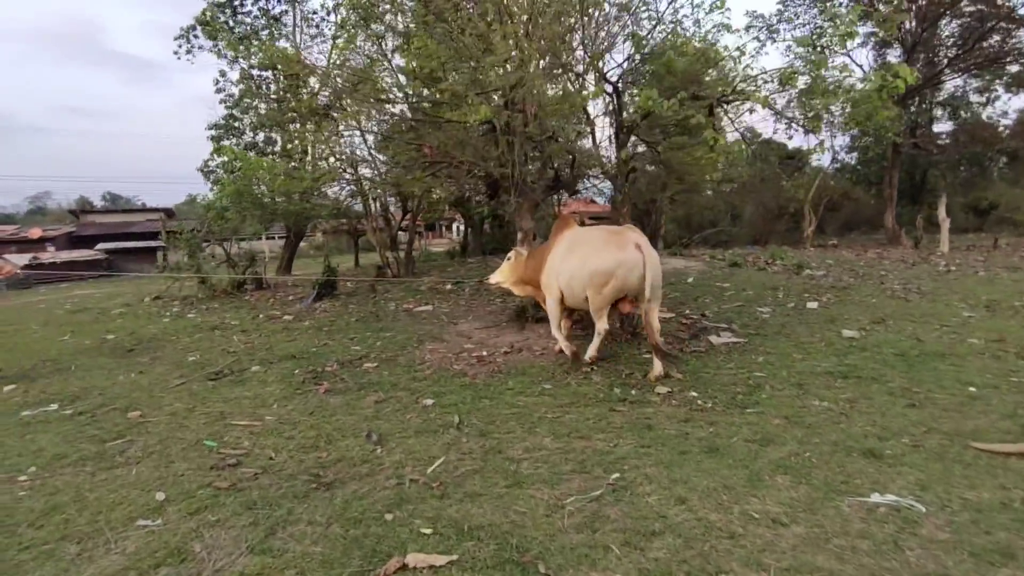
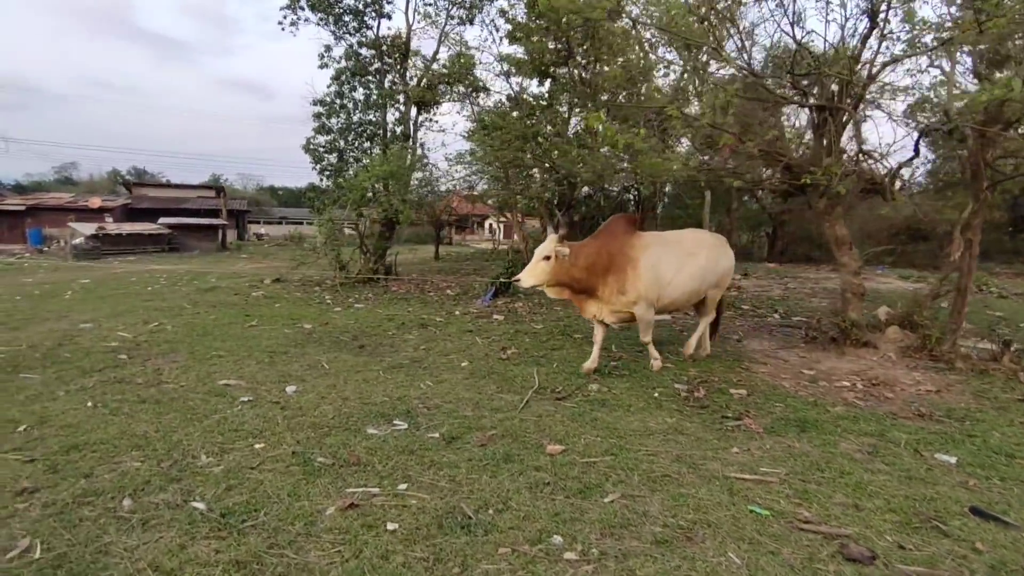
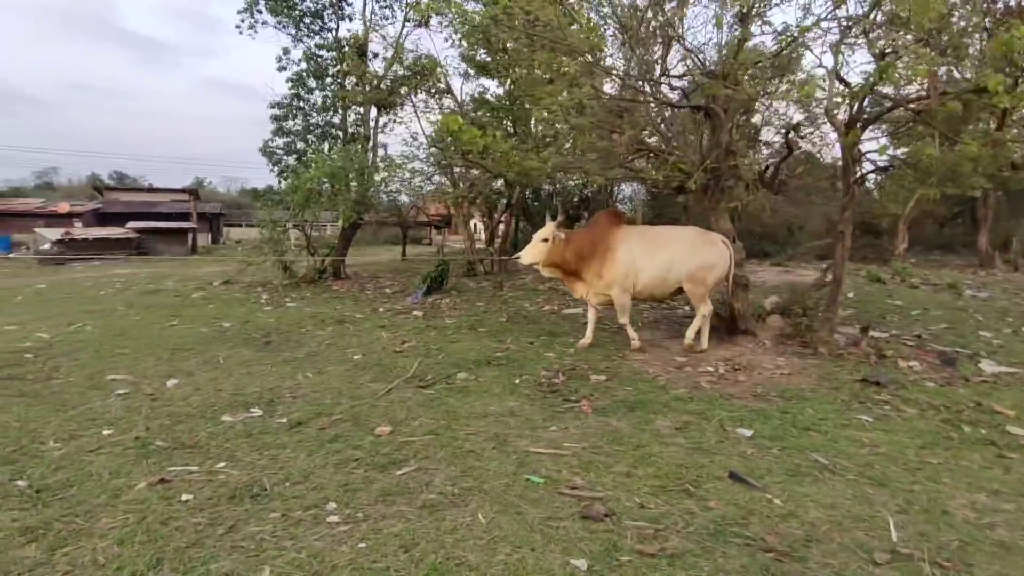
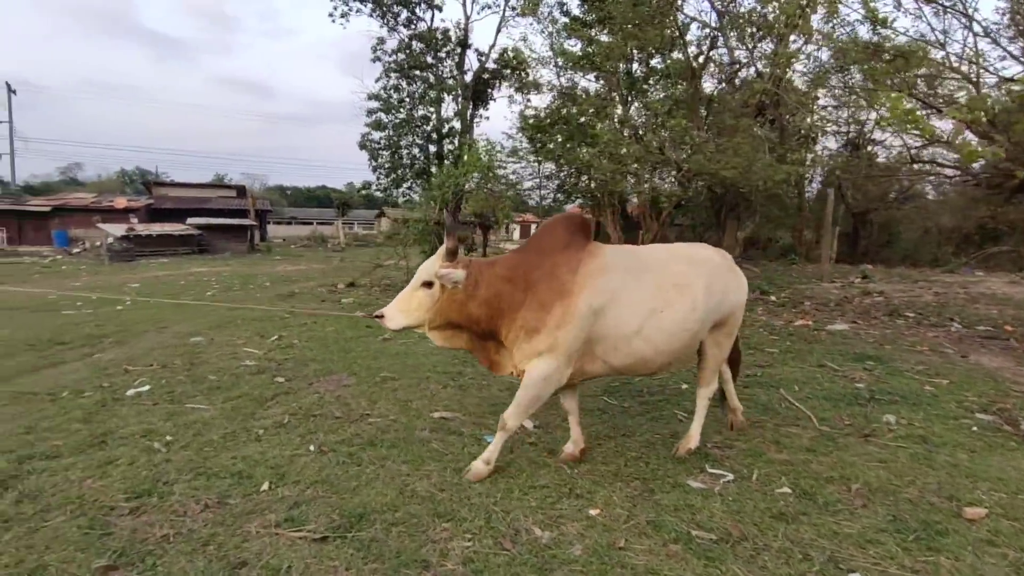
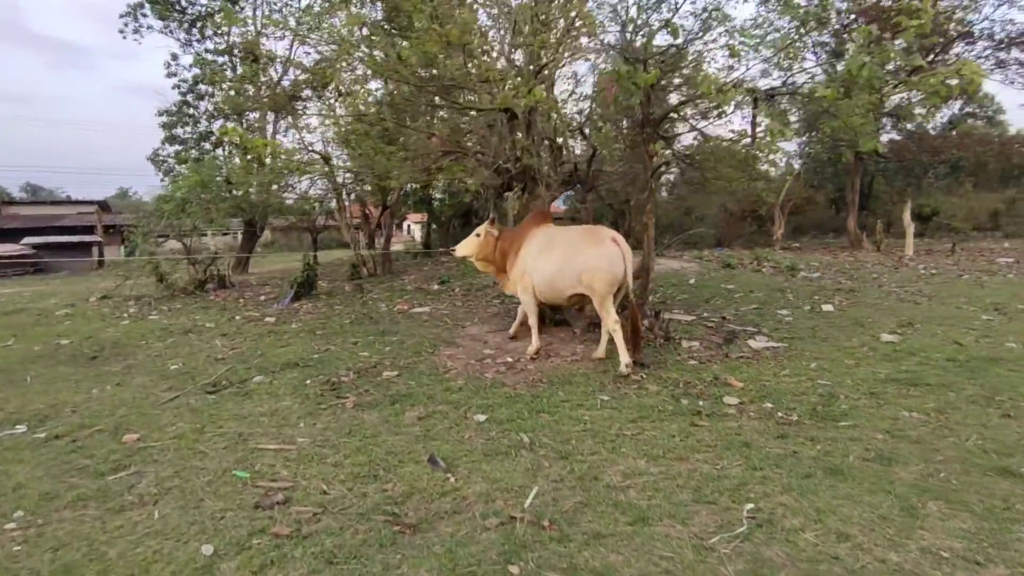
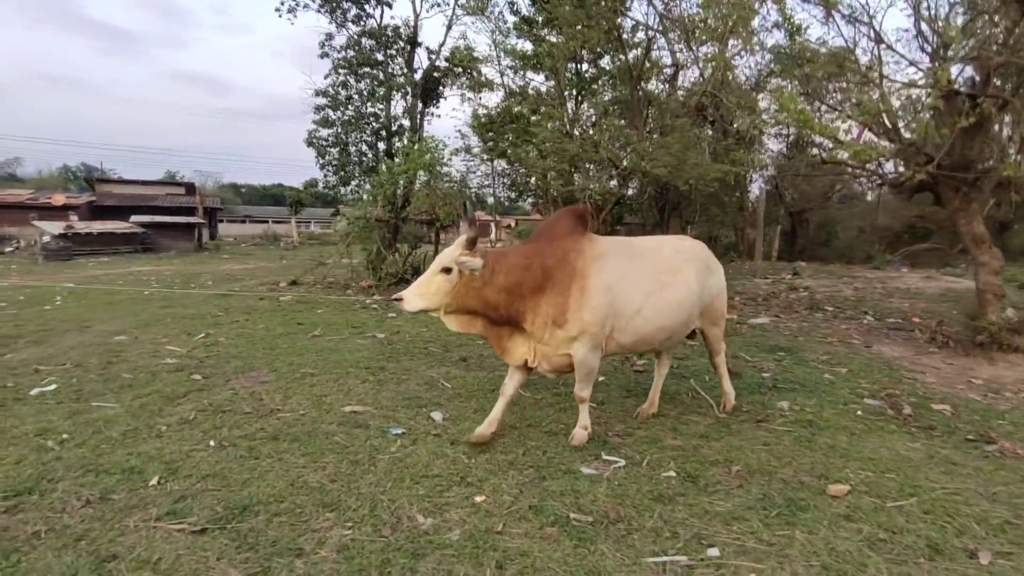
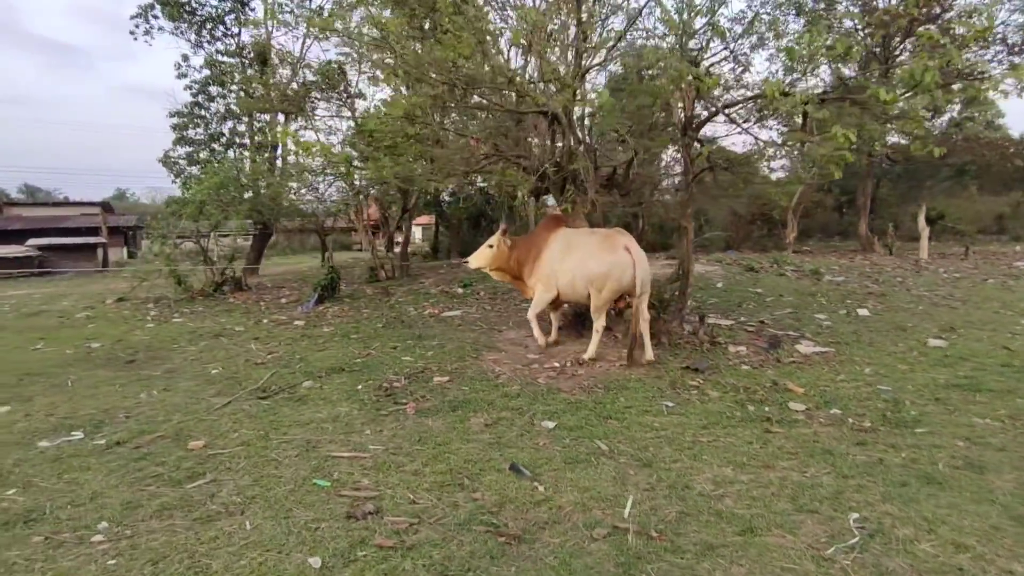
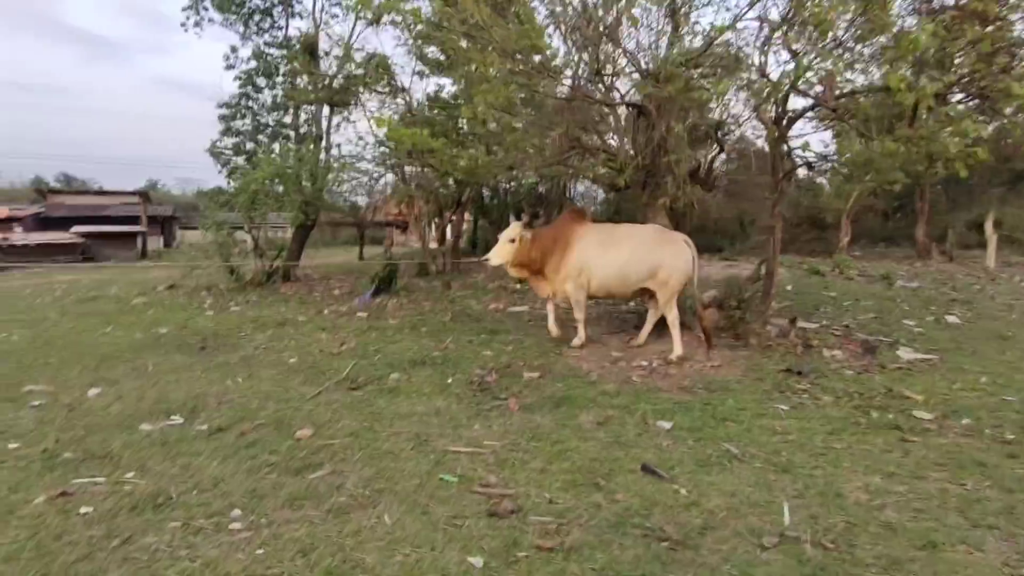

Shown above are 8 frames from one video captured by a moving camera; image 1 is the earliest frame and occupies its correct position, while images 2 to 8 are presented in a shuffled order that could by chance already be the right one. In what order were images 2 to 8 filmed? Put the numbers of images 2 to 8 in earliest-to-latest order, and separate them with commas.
5, 7, 8, 3, 2, 6, 4
